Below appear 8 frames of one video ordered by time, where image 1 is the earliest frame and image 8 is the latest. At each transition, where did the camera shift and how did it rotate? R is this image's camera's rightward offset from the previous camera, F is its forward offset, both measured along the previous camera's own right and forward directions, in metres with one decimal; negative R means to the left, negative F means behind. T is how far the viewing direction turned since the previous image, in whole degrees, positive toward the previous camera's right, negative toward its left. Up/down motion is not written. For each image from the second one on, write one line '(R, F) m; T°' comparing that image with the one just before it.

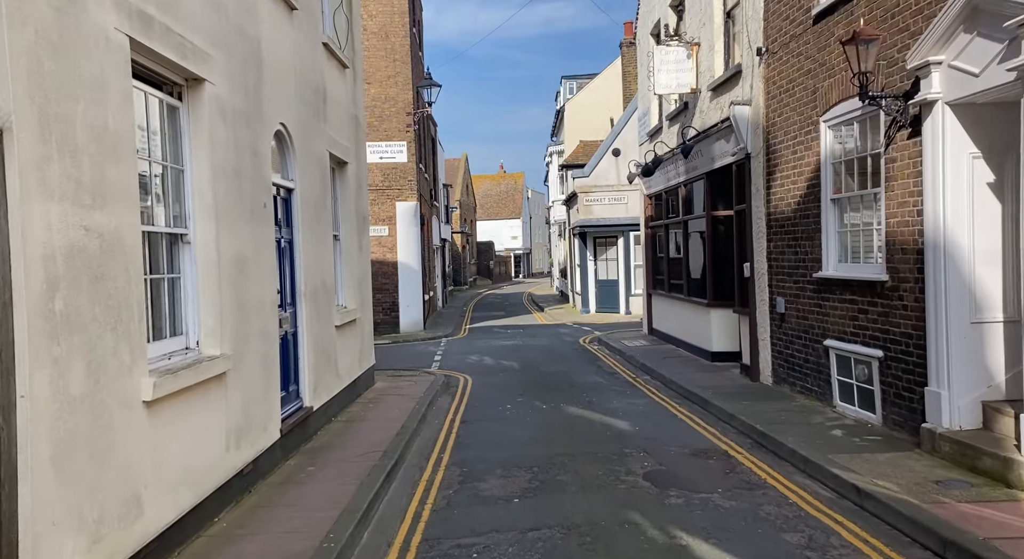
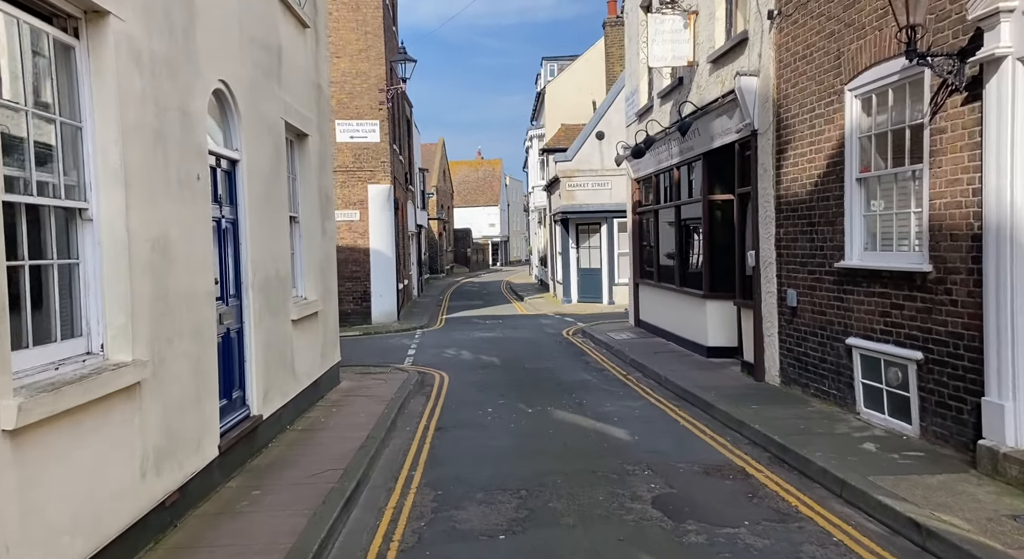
(-0.1, +1.1) m; +2°
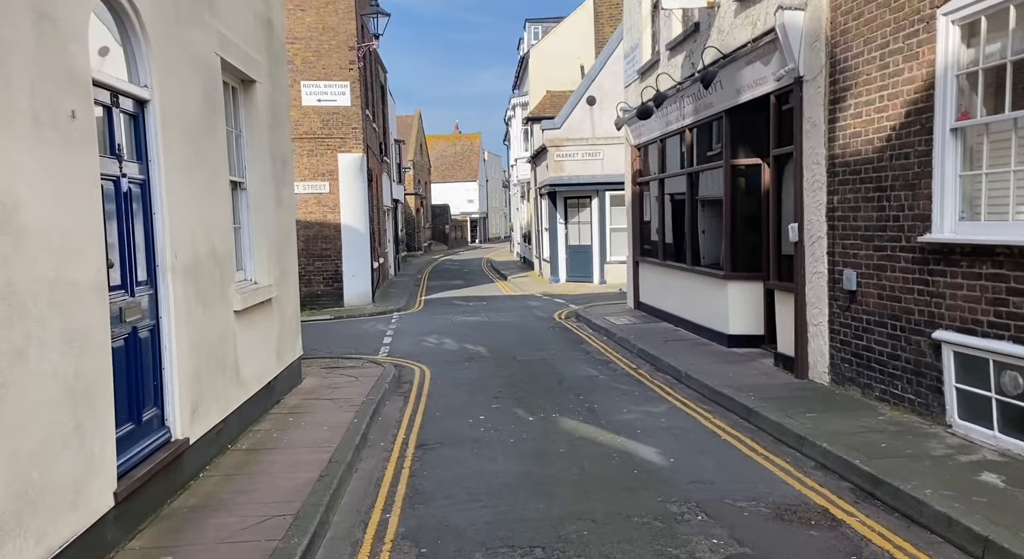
(-0.2, +1.7) m; +2°
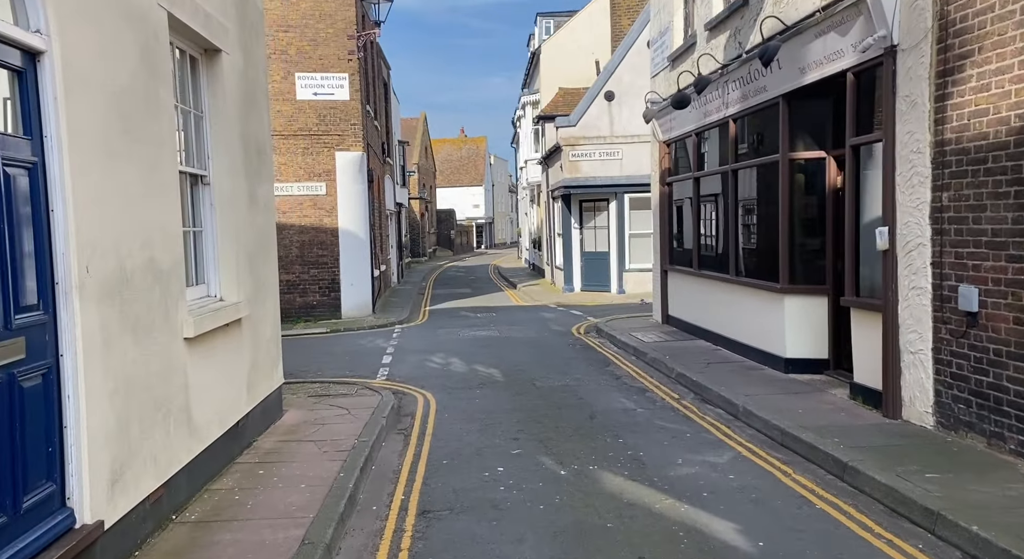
(-0.2, +1.6) m; 0°
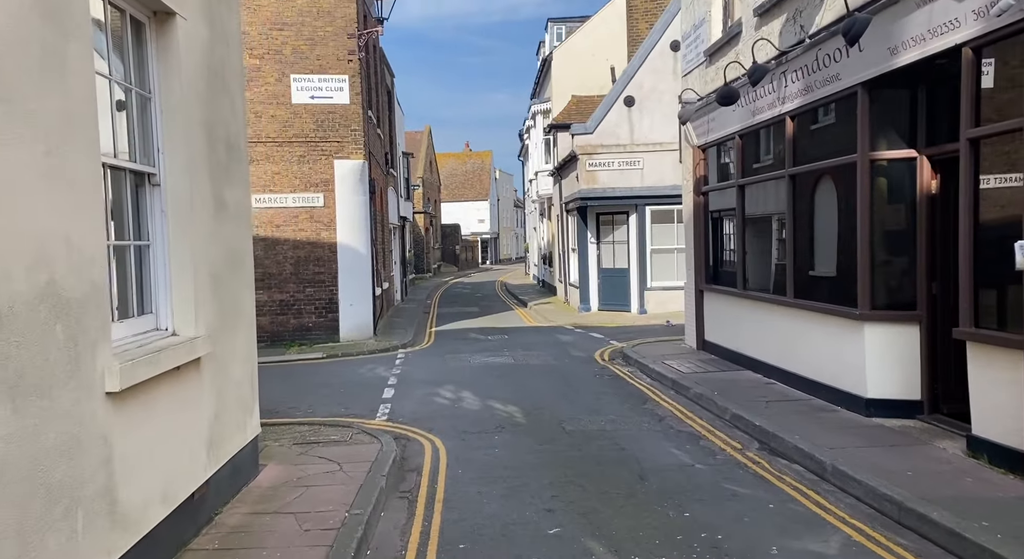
(-0.2, +1.5) m; 0°
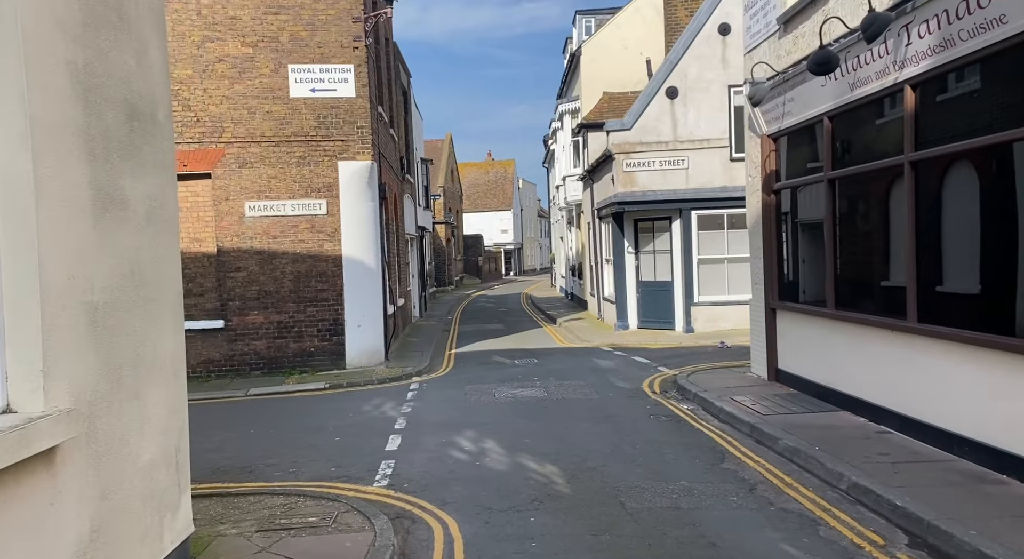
(-0.1, +2.1) m; -2°
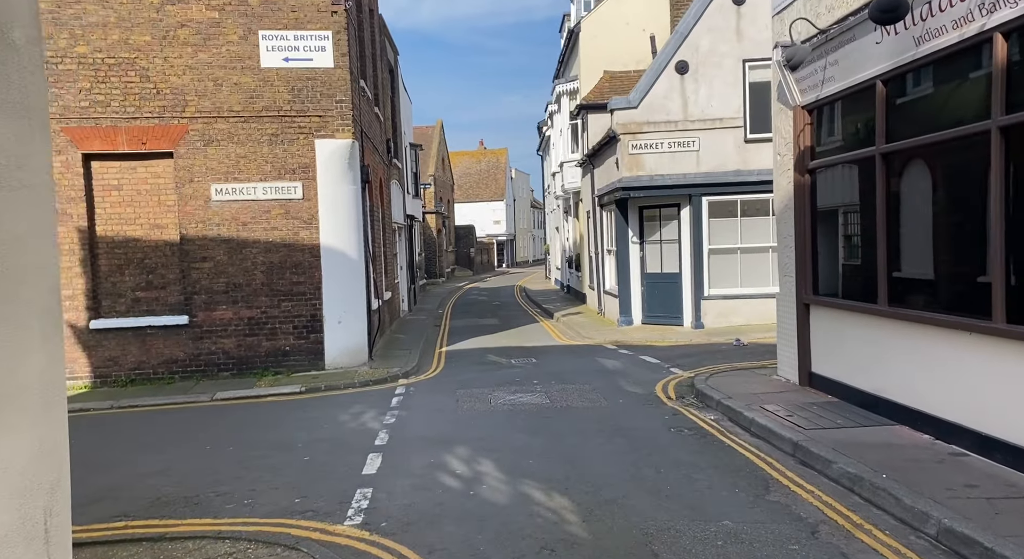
(-0.1, +1.3) m; +1°
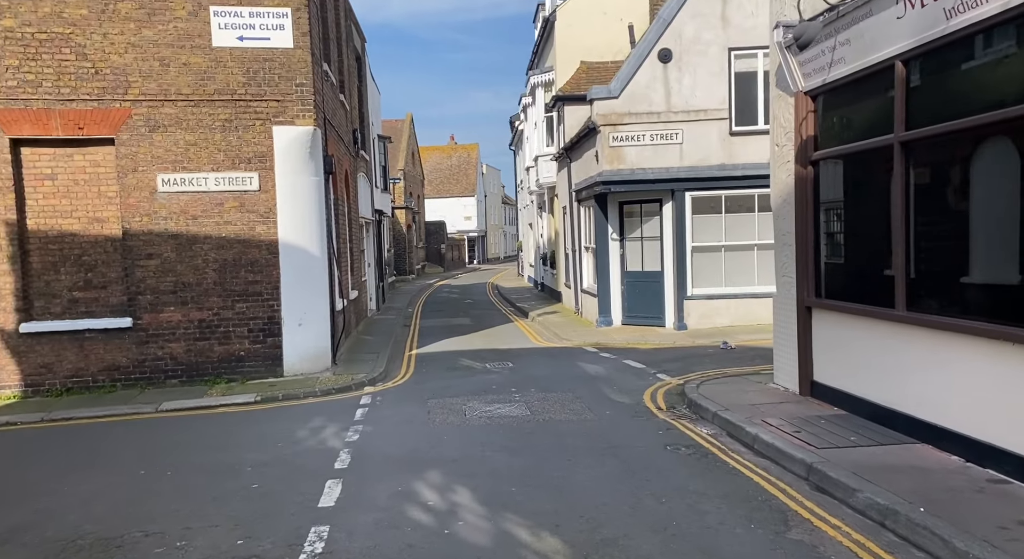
(-0.1, +0.9) m; +2°
